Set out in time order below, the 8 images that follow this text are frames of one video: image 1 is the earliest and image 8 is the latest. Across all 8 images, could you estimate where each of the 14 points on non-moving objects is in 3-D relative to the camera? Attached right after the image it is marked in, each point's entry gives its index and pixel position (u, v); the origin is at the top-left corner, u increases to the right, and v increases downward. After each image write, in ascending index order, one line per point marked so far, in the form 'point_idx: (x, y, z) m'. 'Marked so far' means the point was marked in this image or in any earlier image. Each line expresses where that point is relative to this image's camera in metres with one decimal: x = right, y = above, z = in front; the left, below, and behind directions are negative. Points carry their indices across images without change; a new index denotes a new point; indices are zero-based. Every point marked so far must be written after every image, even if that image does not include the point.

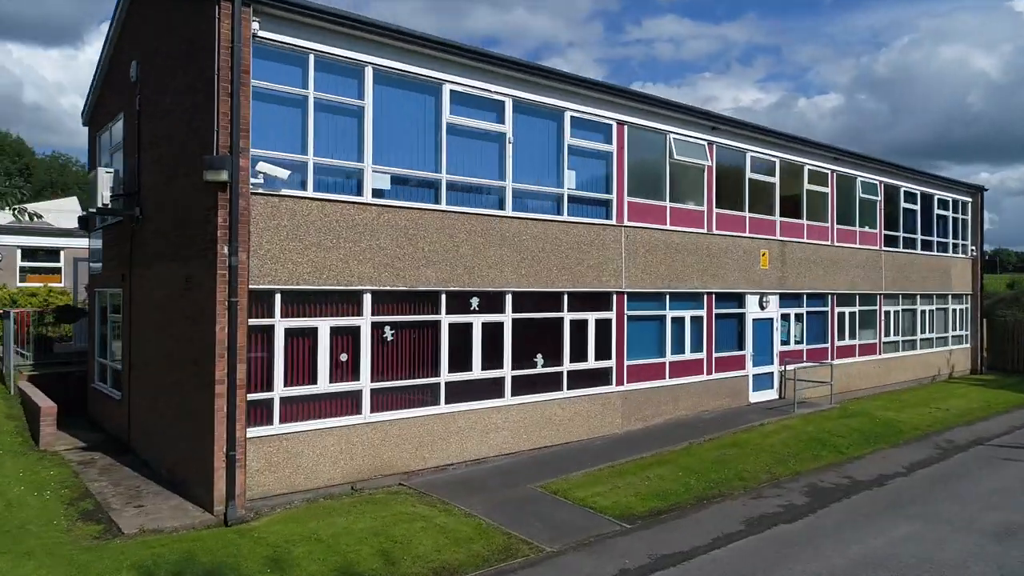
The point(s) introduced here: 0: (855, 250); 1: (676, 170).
0: (+9.0, +1.0, +19.1) m
1: (+3.3, +2.4, +14.5) m
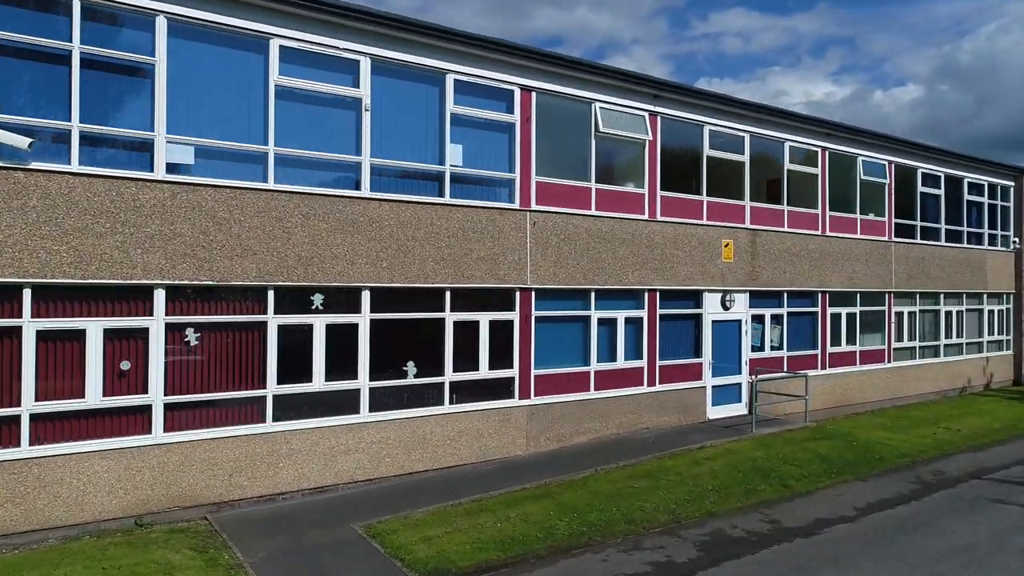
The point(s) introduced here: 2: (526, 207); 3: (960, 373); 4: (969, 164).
0: (+7.8, +1.0, +16.4) m
1: (+1.6, +2.5, +12.4) m
2: (+0.2, +1.3, +11.2) m
3: (+12.0, -2.3, +19.2) m
4: (+12.4, +3.3, +19.6) m
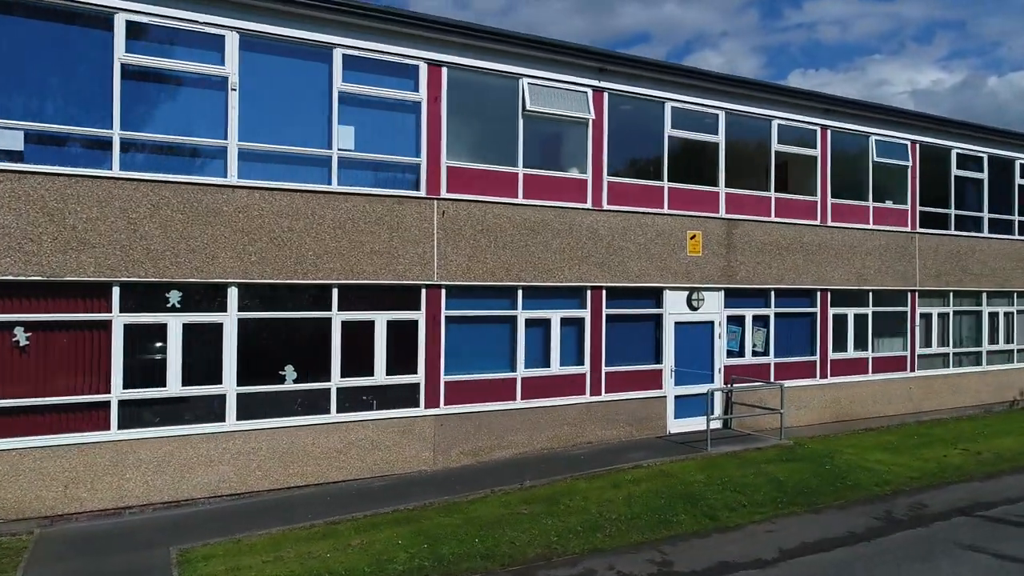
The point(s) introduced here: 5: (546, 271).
0: (+7.0, +1.1, +14.3) m
1: (+0.4, +2.5, +11.1) m
2: (-1.1, +1.3, +10.1) m
3: (+11.5, -2.2, +16.7) m
4: (+12.0, +3.4, +16.9) m
5: (+0.5, +0.3, +10.9) m
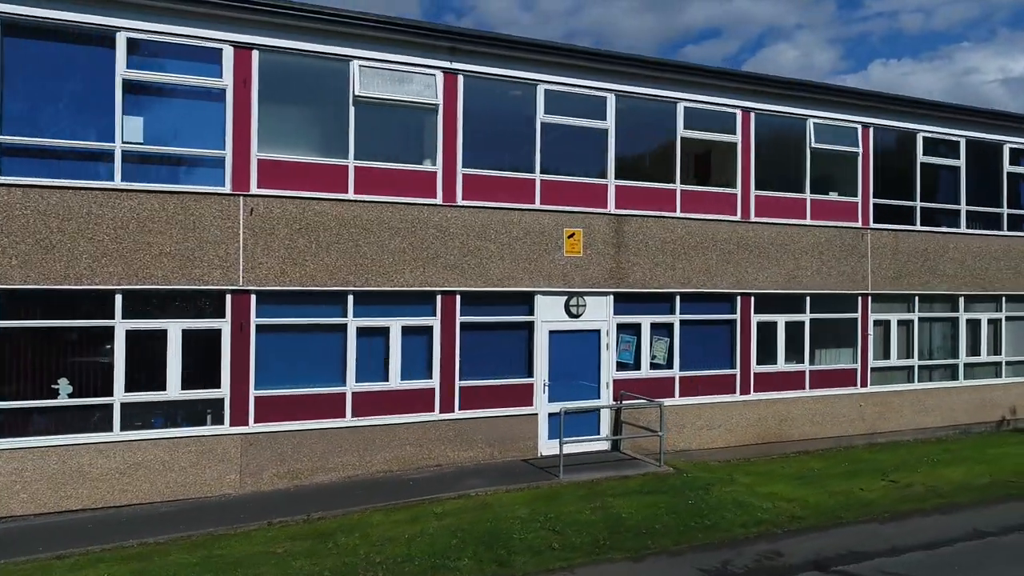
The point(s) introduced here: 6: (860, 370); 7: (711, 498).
0: (+5.0, +1.0, +12.6) m
1: (-1.8, +2.4, +10.0) m
2: (-3.5, +1.2, +9.2) m
3: (+9.7, -2.3, +14.5) m
4: (+10.2, +3.3, +14.7) m
5: (-1.8, +0.2, +9.8) m
6: (+6.4, -1.5, +13.3) m
7: (+2.6, -2.7, +9.3) m
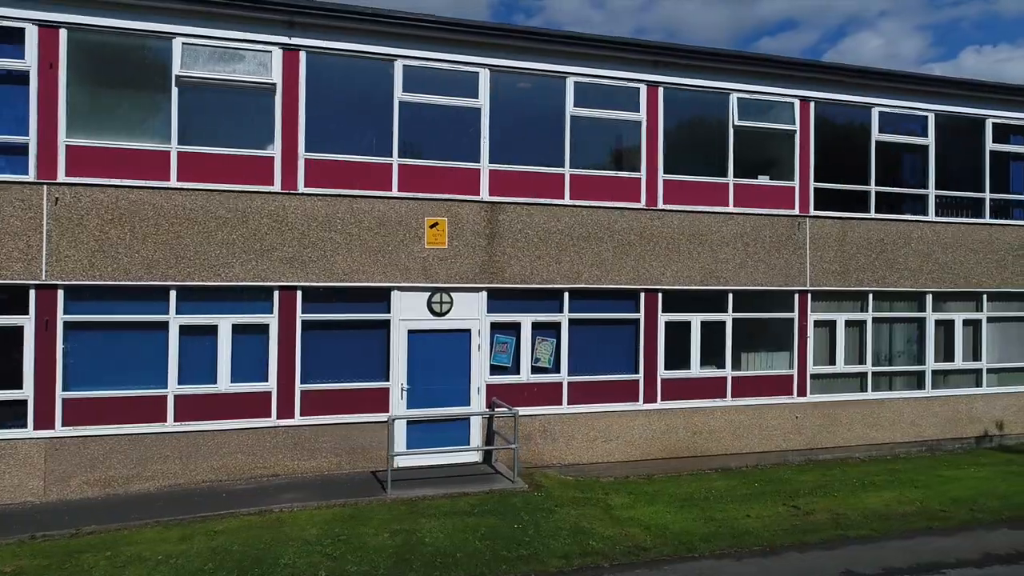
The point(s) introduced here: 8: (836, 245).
0: (+3.2, +1.1, +11.2) m
1: (-3.9, +2.5, +9.3) m
2: (-5.6, +1.3, +8.6) m
3: (+8.0, -2.2, +12.6) m
4: (+8.6, +3.4, +12.8) m
5: (-3.8, +0.3, +9.1) m
6: (+4.7, -1.4, +11.7) m
7: (+0.4, -2.6, +8.1) m
8: (+5.3, +0.7, +11.8) m
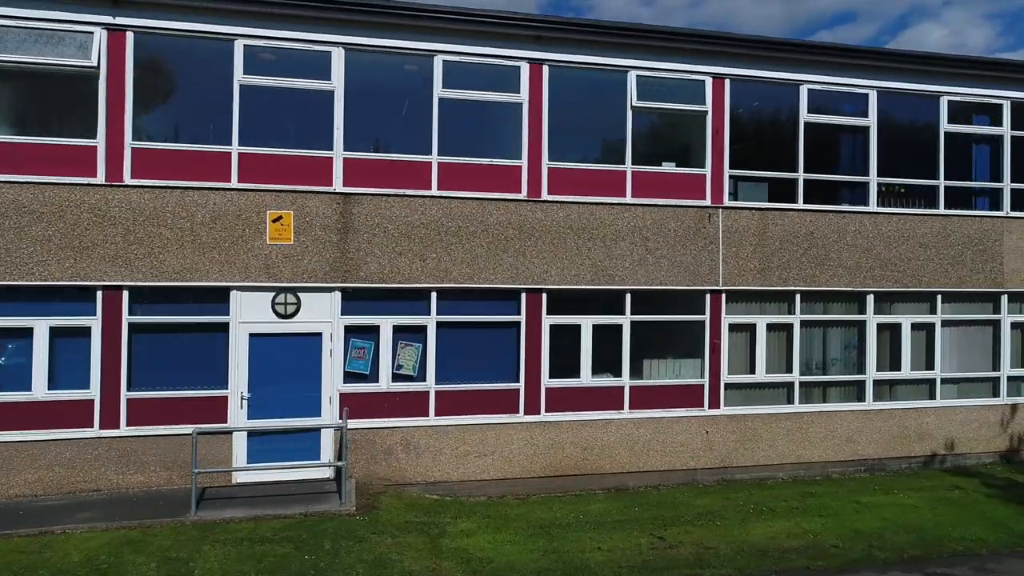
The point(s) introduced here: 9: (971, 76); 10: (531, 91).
0: (+1.4, +1.1, +10.1) m
1: (-5.8, +2.5, +8.6) m
2: (-7.6, +1.3, +8.1) m
3: (+6.3, -2.2, +11.1) m
4: (+6.8, +3.4, +11.3) m
5: (-5.8, +0.3, +8.4) m
6: (+2.9, -1.4, +10.5) m
7: (-1.6, -2.6, +7.2) m
8: (+3.6, +0.7, +10.5) m
9: (+7.3, +3.4, +11.4) m
10: (+0.3, +2.7, +9.9) m
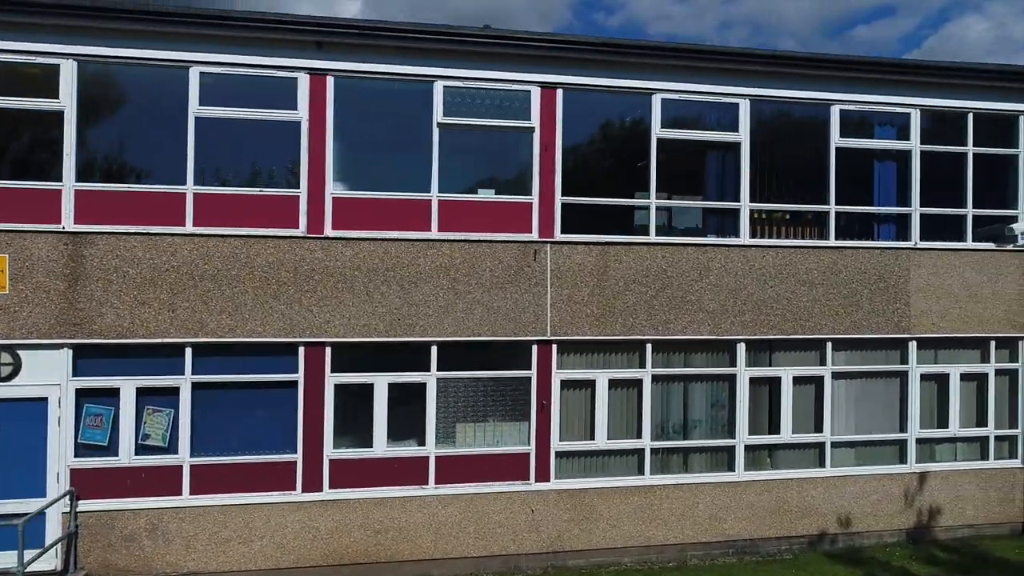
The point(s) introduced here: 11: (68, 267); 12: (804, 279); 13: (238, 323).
0: (-1.2, +0.5, +8.5) m
1: (-8.5, +1.9, +7.3) m
2: (-10.2, +0.7, +6.9) m
3: (+3.8, -2.8, +9.3) m
4: (+4.3, +2.8, +9.5) m
5: (-8.4, -0.4, +7.2) m
6: (+0.3, -2.0, +8.8) m
7: (-4.3, -3.2, +5.7) m
8: (+1.0, +0.1, +8.8) m
9: (+4.8, +2.8, +9.6) m
10: (-2.3, +2.1, +8.3) m
11: (-4.8, +0.2, +7.8) m
12: (+3.8, +0.1, +9.3) m
13: (-3.1, -0.4, +8.1) m
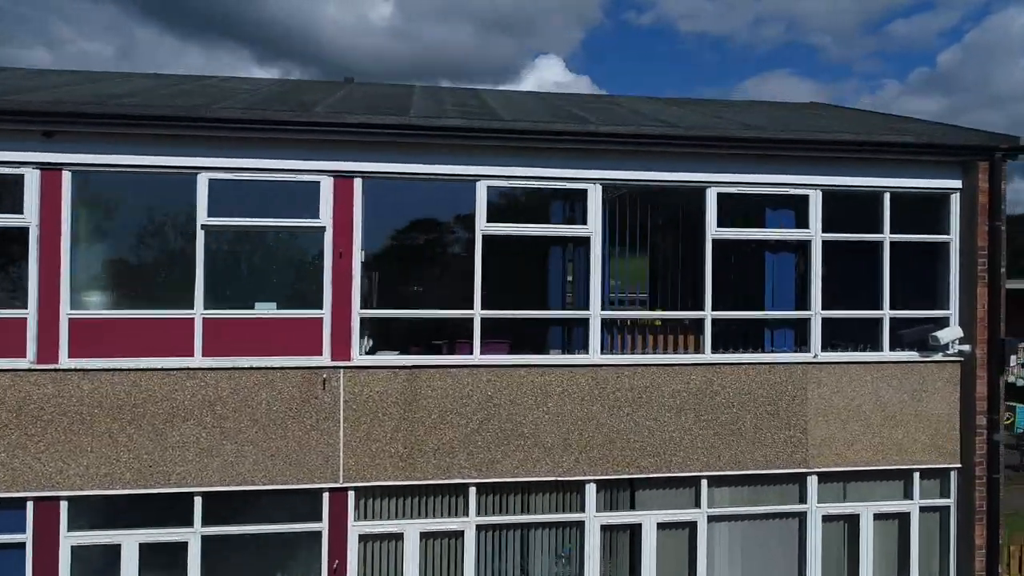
0: (-3.4, -0.8, +6.9) m
1: (-10.6, +0.5, +6.1) m
2: (-12.4, -0.7, +5.8) m
3: (+1.7, -4.2, +7.6) m
4: (+2.2, +1.5, +7.7) m
5: (-10.6, -1.7, +5.9) m
6: (-1.8, -3.4, +7.2) m
7: (-6.5, -4.6, +4.3) m
8: (-1.1, -1.2, +7.2) m
9: (+2.7, +1.4, +7.8) m
10: (-4.4, +0.8, +6.9) m
11: (-7.0, -1.1, +6.5) m
12: (+1.7, -1.2, +7.6) m
13: (-5.2, -1.7, +6.7) m
